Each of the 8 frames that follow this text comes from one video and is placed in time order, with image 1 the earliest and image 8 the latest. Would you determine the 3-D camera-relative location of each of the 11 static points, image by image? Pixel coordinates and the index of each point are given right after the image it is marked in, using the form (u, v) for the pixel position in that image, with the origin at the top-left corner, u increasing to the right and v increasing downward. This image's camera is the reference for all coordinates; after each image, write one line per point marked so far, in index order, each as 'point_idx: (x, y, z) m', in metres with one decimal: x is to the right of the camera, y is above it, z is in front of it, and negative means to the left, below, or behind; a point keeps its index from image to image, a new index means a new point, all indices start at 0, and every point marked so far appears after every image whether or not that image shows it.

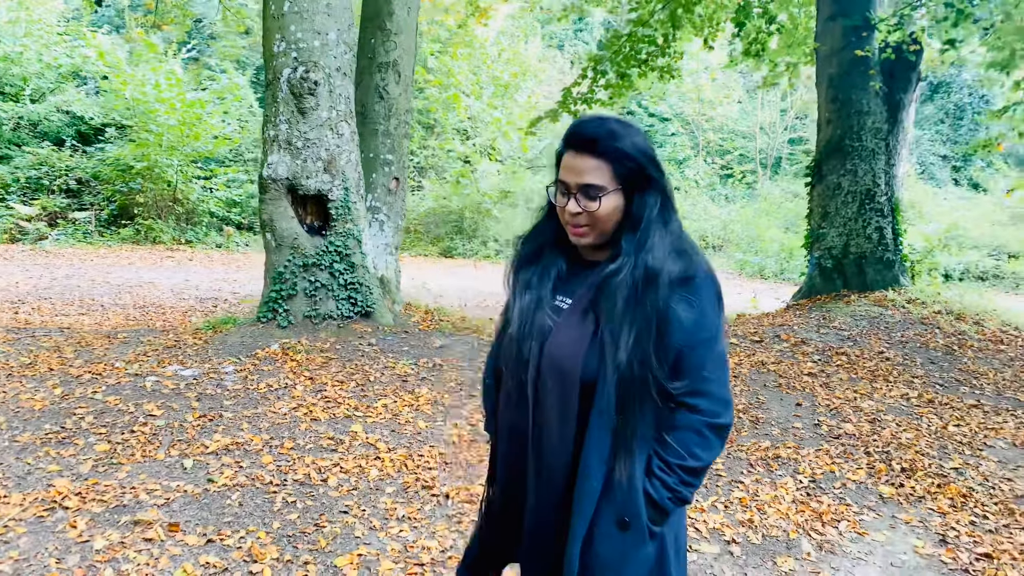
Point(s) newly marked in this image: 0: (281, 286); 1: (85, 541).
0: (-1.8, 0.0, +6.5) m
1: (-1.9, -1.1, +3.6) m
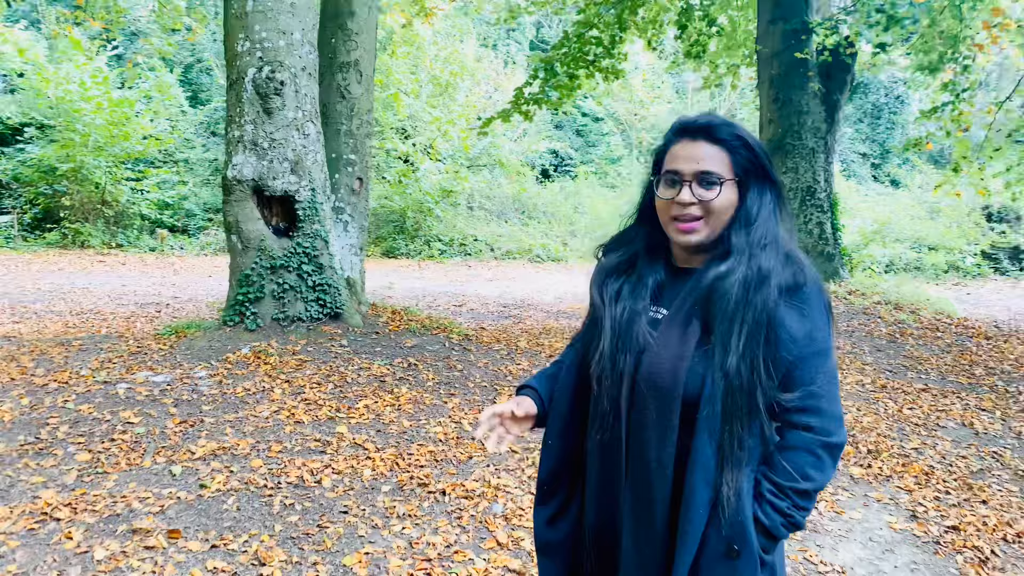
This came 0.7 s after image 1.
0: (-2.1, 0.0, +6.4) m
1: (-1.8, -1.1, +3.5) m
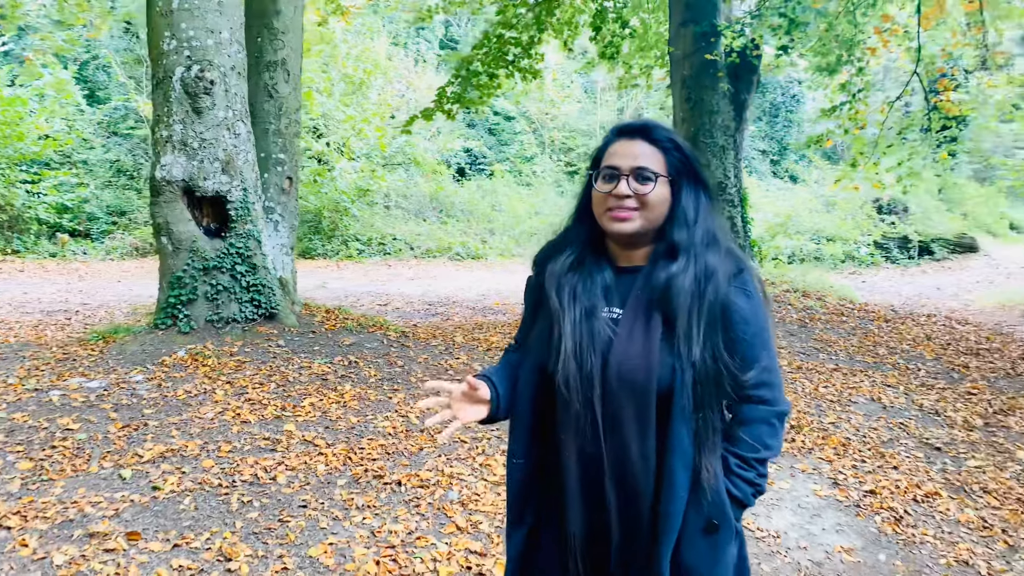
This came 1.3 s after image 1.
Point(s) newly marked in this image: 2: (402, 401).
0: (-2.6, 0.0, +6.3) m
1: (-2.0, -1.2, +3.5) m
2: (-0.7, -0.8, +5.6) m
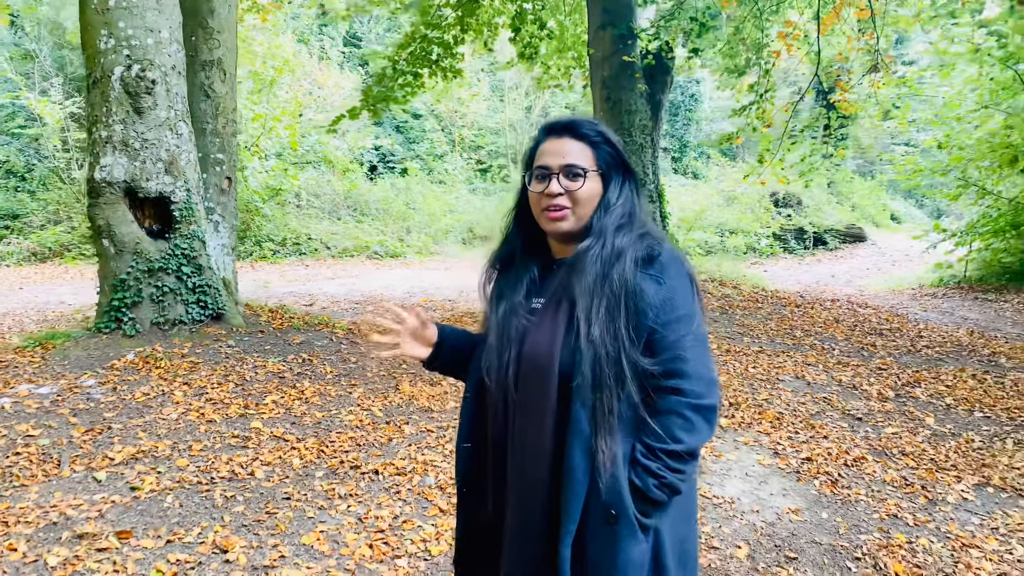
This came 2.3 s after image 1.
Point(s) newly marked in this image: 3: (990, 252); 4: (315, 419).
0: (-2.9, 0.0, +6.2) m
1: (-2.0, -1.2, +3.5) m
2: (-1.0, -0.7, +5.7) m
3: (+9.4, +0.7, +16.1) m
4: (-1.3, -0.8, +5.3) m
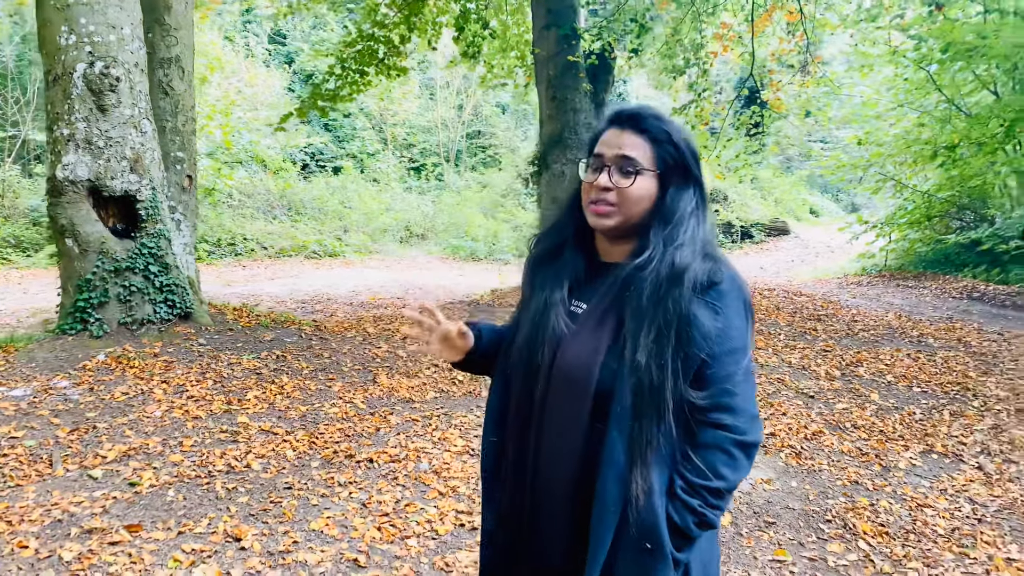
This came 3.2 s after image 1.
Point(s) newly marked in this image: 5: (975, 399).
0: (-3.2, 0.0, +6.1) m
1: (-2.0, -1.1, +3.5) m
2: (-1.2, -0.7, +5.8) m
3: (+8.3, +1.0, +17.1) m
4: (-1.4, -0.8, +5.3) m
5: (+3.8, -0.9, +6.6) m
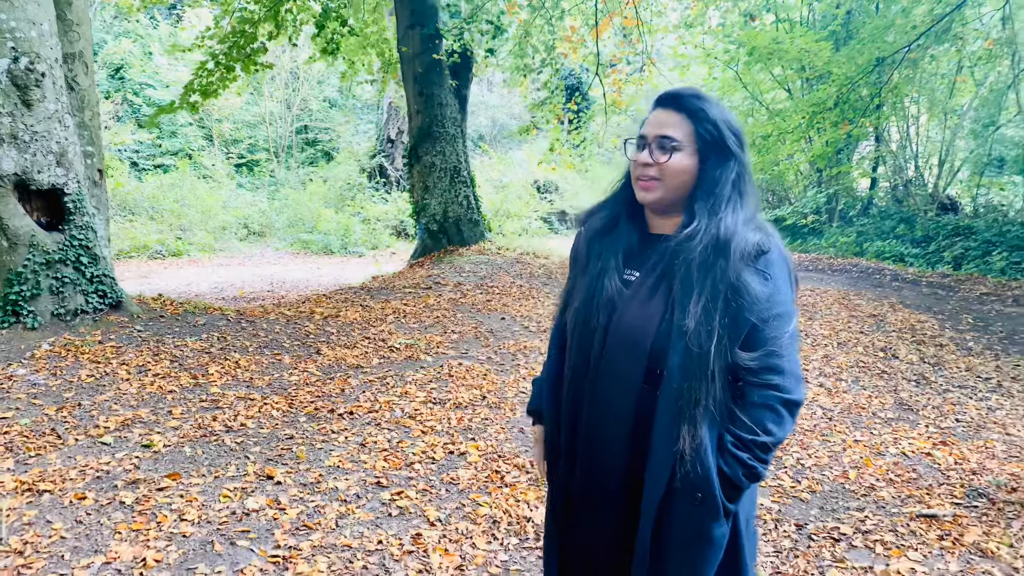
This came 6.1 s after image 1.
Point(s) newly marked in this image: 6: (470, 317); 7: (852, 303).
0: (-3.7, 0.0, +6.2) m
1: (-1.9, -1.0, +3.9) m
2: (-1.7, -0.6, +6.3) m
3: (+5.0, +1.6, +19.4) m
4: (-1.8, -0.7, +5.8) m
5: (+3.0, -0.5, +8.2) m
6: (-0.4, -0.3, +8.1) m
7: (+4.2, -0.2, +10.1) m
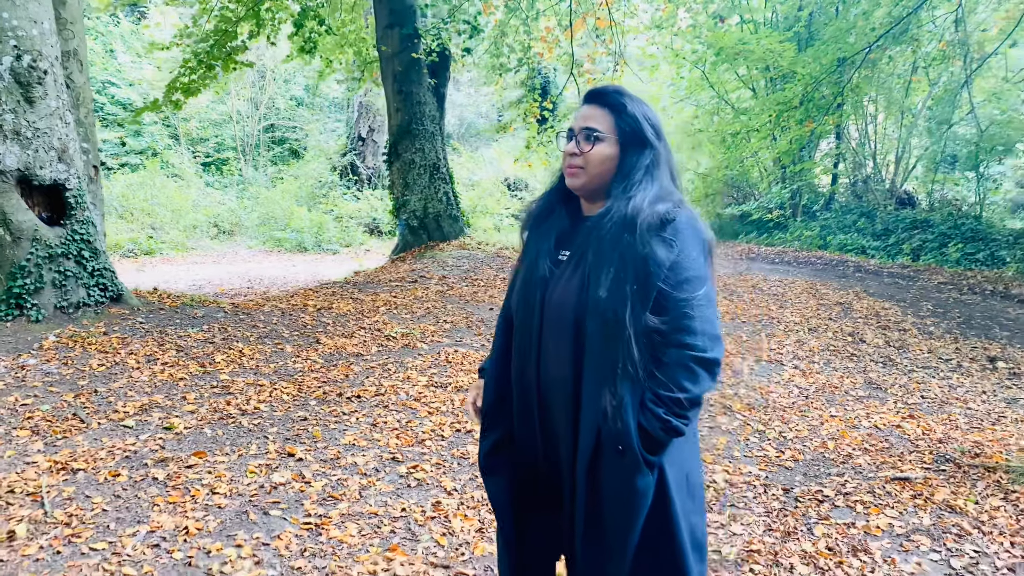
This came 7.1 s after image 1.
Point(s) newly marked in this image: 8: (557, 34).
0: (-3.8, +0.1, +6.3) m
1: (-1.9, -1.0, +4.1) m
2: (-1.7, -0.5, +6.5) m
3: (+4.3, +1.7, +19.9) m
4: (-1.8, -0.6, +6.0) m
5: (+2.8, -0.4, +8.6) m
6: (-0.5, -0.2, +8.3) m
7: (+4.0, 0.0, +10.6) m
8: (+0.8, +4.3, +13.9) m
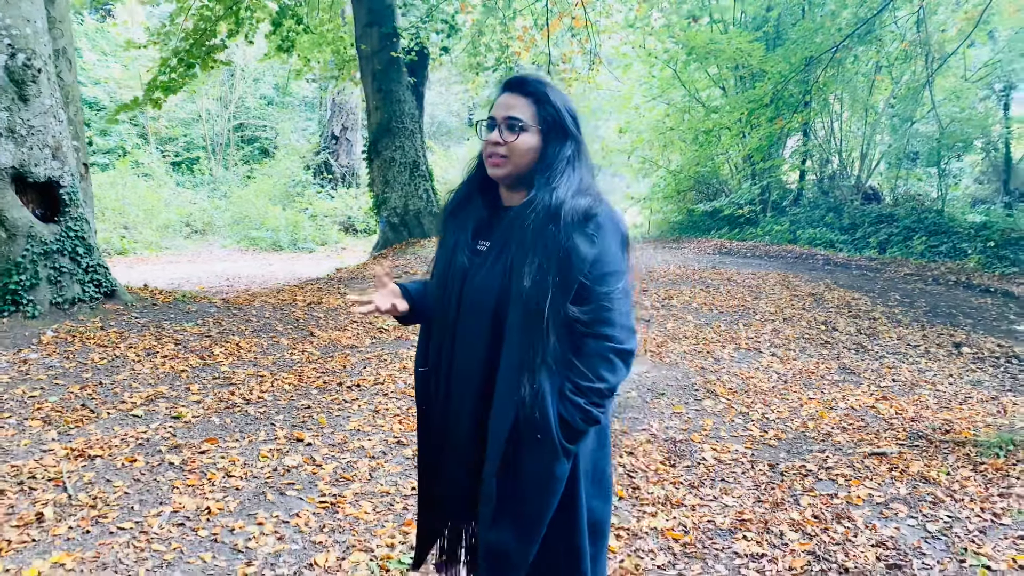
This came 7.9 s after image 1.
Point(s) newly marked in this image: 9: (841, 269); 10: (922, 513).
0: (-3.8, +0.1, +6.4) m
1: (-1.8, -0.9, +4.3) m
2: (-1.8, -0.4, +6.7) m
3: (+3.7, +1.8, +20.3) m
4: (-1.8, -0.5, +6.2) m
5: (+2.7, -0.3, +9.0) m
6: (-0.7, -0.1, +8.5) m
7: (+3.8, +0.1, +11.0) m
8: (+0.4, +4.4, +14.1) m
9: (+5.1, +0.3, +12.7) m
10: (+2.1, -1.1, +4.1) m
